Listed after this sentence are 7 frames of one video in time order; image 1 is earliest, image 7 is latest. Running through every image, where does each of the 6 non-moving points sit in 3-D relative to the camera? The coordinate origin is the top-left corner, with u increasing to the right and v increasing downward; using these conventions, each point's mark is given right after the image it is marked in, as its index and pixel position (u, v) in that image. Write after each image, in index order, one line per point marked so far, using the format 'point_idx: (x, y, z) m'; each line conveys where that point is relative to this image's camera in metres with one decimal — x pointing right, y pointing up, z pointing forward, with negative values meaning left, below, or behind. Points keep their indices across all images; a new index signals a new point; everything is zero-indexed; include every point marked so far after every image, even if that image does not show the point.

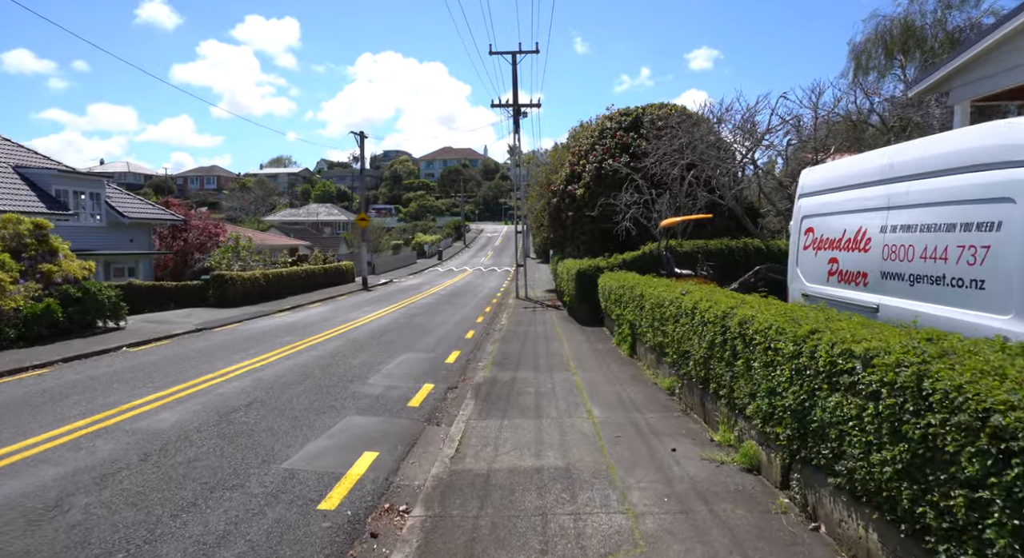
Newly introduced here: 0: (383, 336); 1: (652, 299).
0: (-3.2, -1.5, +14.0) m
1: (+2.3, -0.3, +9.0) m
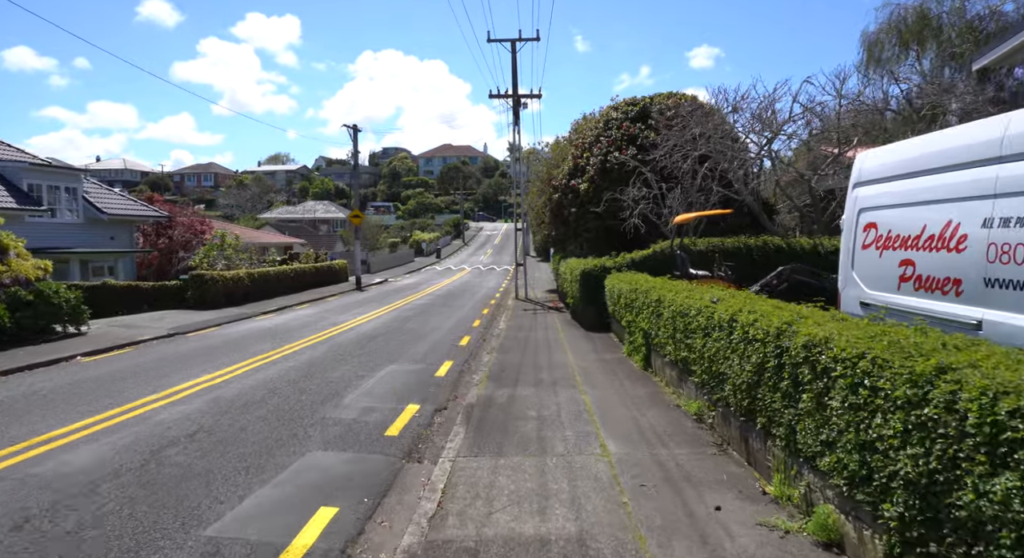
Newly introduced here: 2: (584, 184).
0: (-3.3, -1.5, +12.8) m
1: (+2.3, -0.4, +7.8) m
2: (+2.5, +3.3, +19.5) m
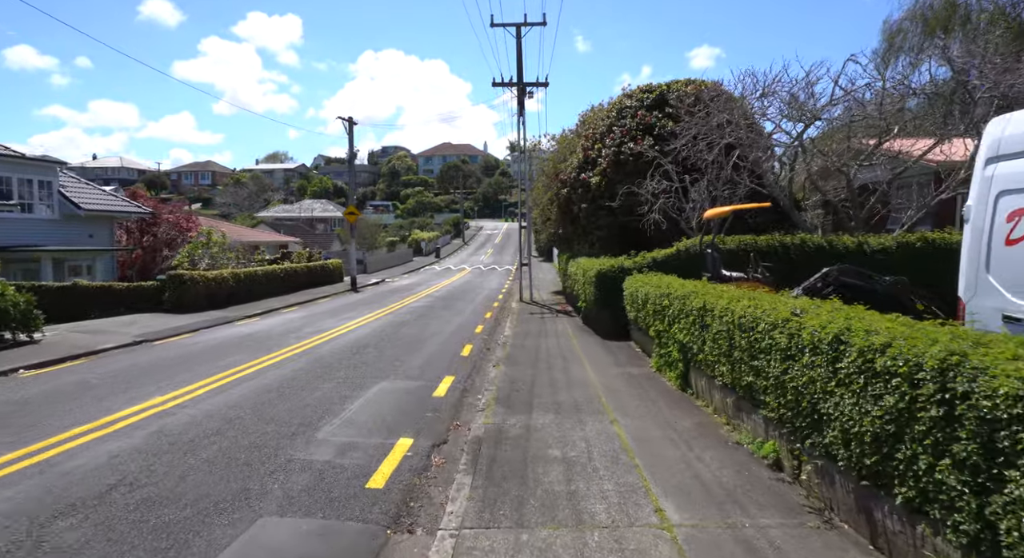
0: (-3.1, -1.5, +11.3) m
1: (+2.4, -0.4, +6.2) m
2: (+2.7, +3.3, +18.0) m
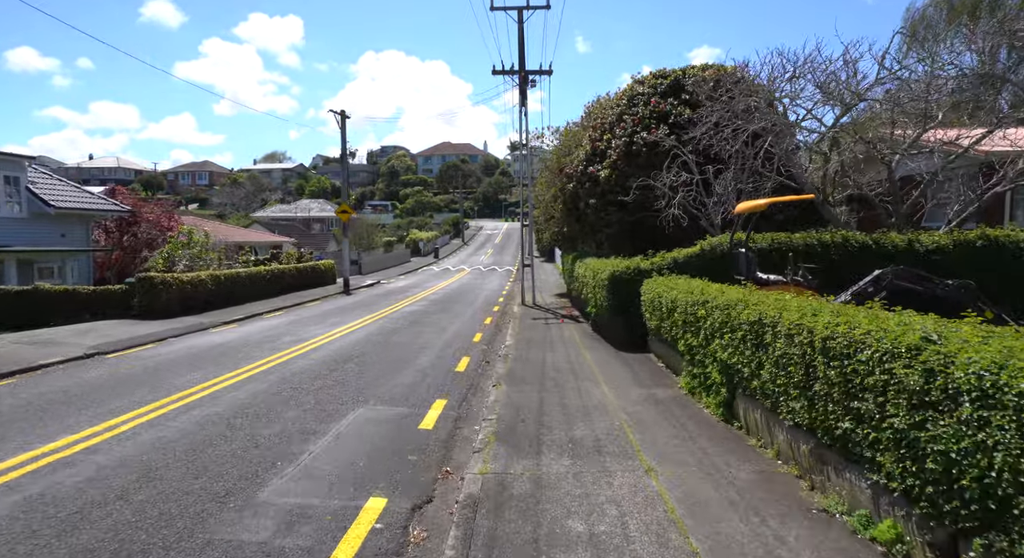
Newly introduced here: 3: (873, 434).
0: (-3.0, -1.6, +9.7) m
1: (+2.5, -0.5, +4.7) m
2: (+2.7, +3.2, +16.5) m
3: (+2.4, -1.1, +3.8) m
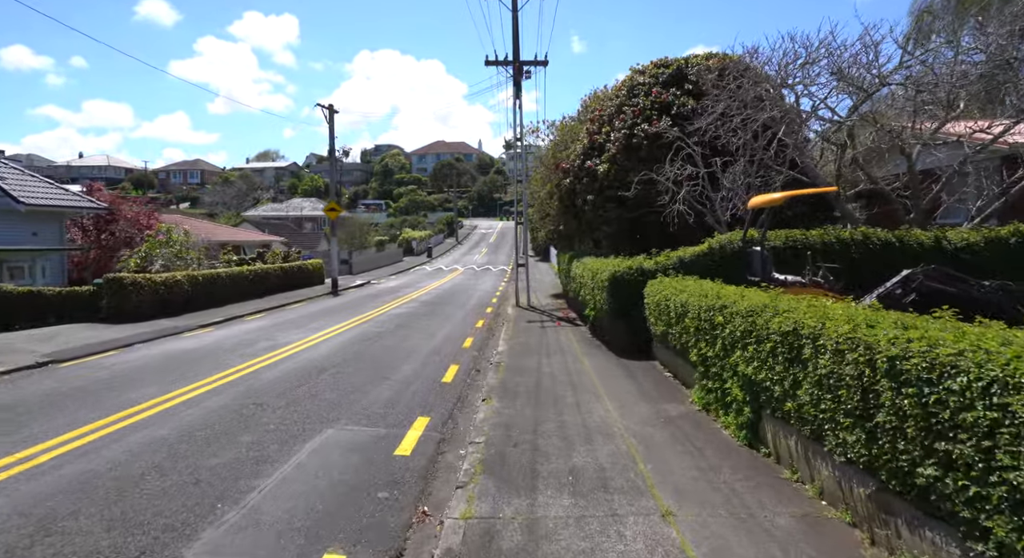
0: (-3.2, -1.6, +8.8) m
1: (+2.4, -0.5, +3.8) m
2: (+2.5, +3.2, +15.6) m
3: (+2.4, -1.1, +2.9) m
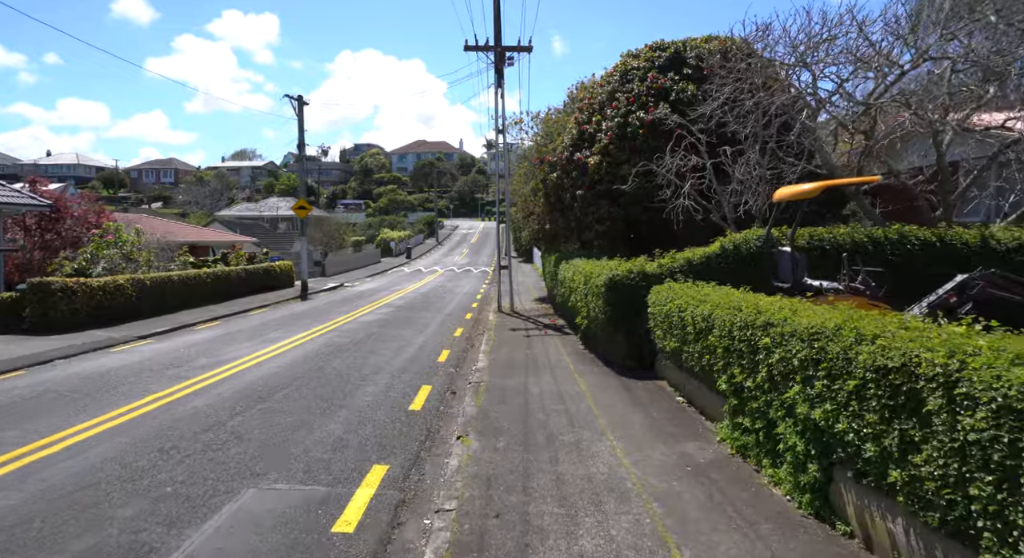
0: (-3.4, -1.7, +7.1) m
1: (+2.3, -0.6, +2.3) m
2: (+2.1, +3.1, +14.1) m
3: (+2.3, -1.2, +1.4) m
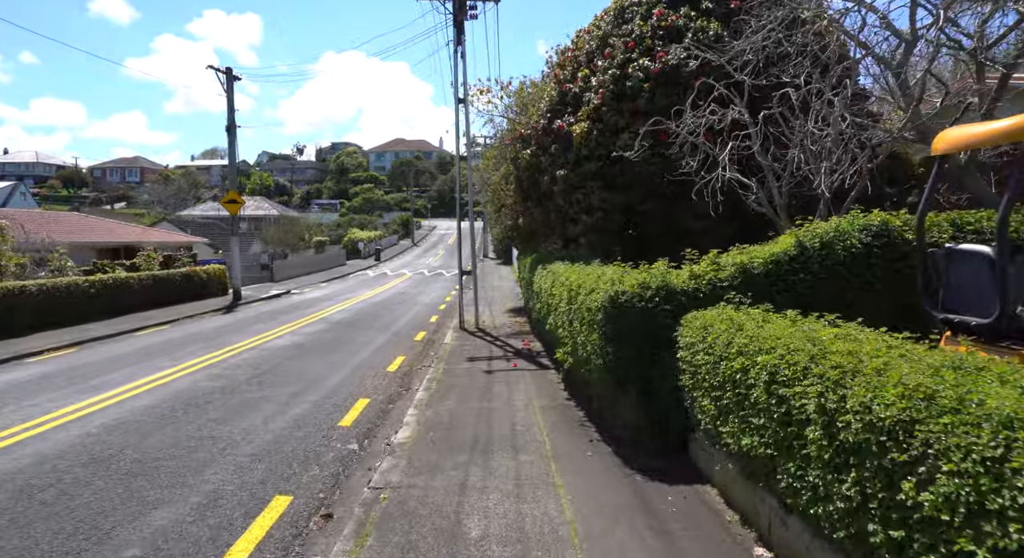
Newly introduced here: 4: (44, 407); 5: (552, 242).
0: (-4.0, -1.9, +3.0) m
1: (+1.9, -0.8, -1.6) m
2: (+1.3, +2.9, +10.1) m
3: (+1.9, -1.3, -2.6) m
4: (-6.4, -1.8, +7.6) m
5: (+0.9, +0.9, +13.0) m
